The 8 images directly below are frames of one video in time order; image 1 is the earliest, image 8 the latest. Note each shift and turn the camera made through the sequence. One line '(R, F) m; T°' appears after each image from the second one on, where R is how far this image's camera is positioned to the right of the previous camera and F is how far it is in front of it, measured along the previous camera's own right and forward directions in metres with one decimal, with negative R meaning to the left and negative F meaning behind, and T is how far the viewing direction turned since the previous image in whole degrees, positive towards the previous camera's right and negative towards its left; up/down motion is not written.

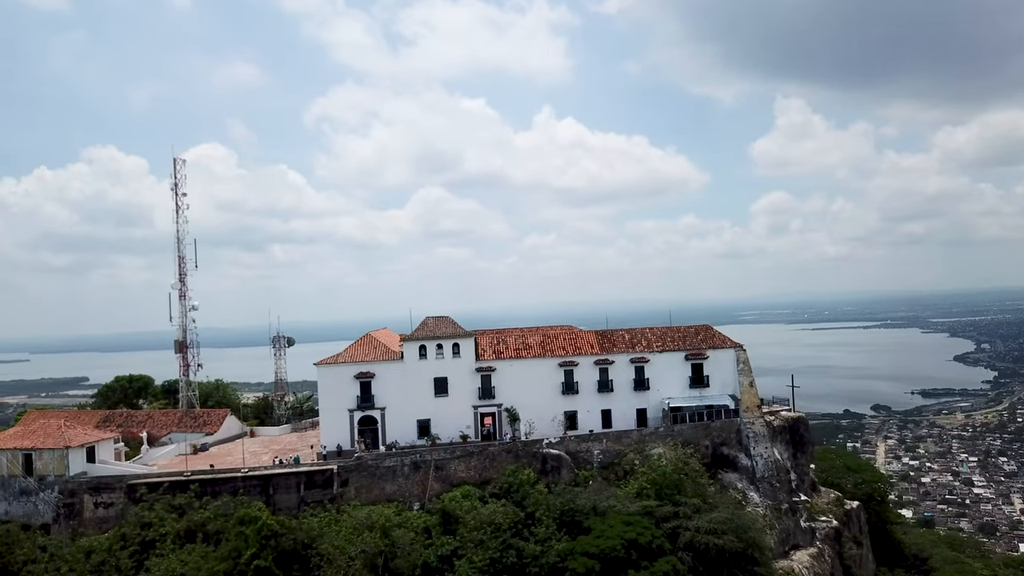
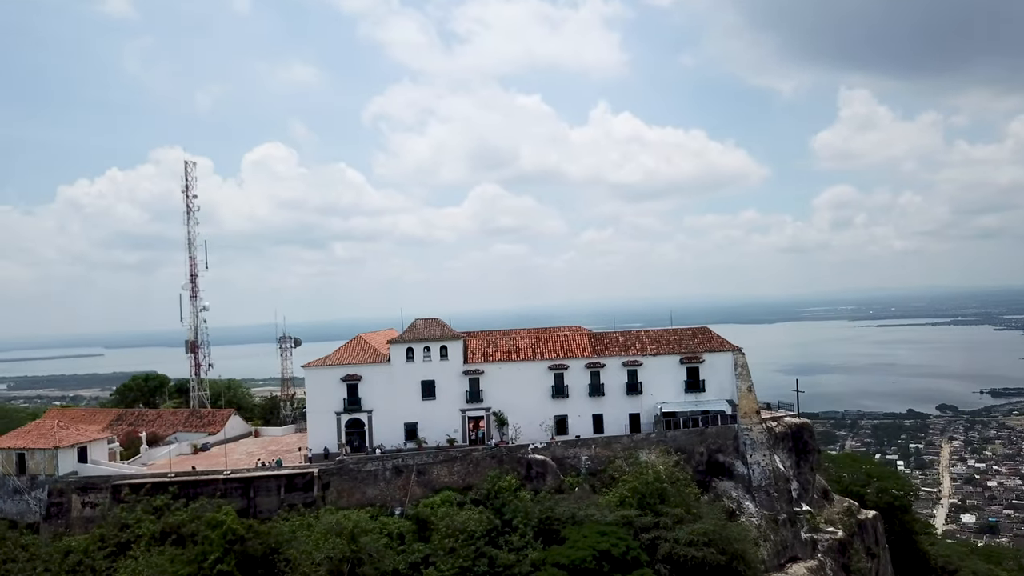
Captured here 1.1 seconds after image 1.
(+2.9, +0.8) m; -4°
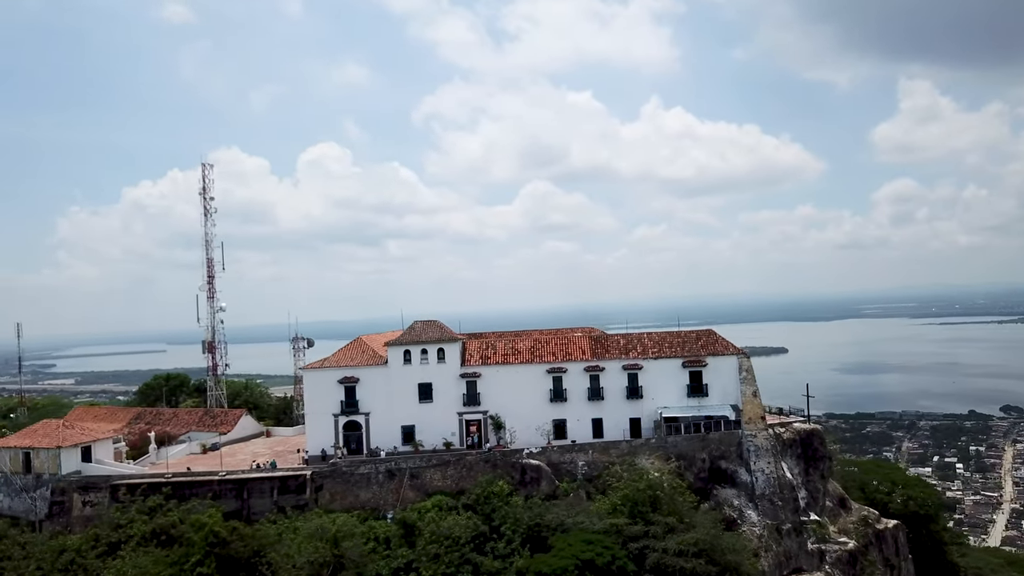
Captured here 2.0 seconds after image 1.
(+2.2, +0.6) m; -4°
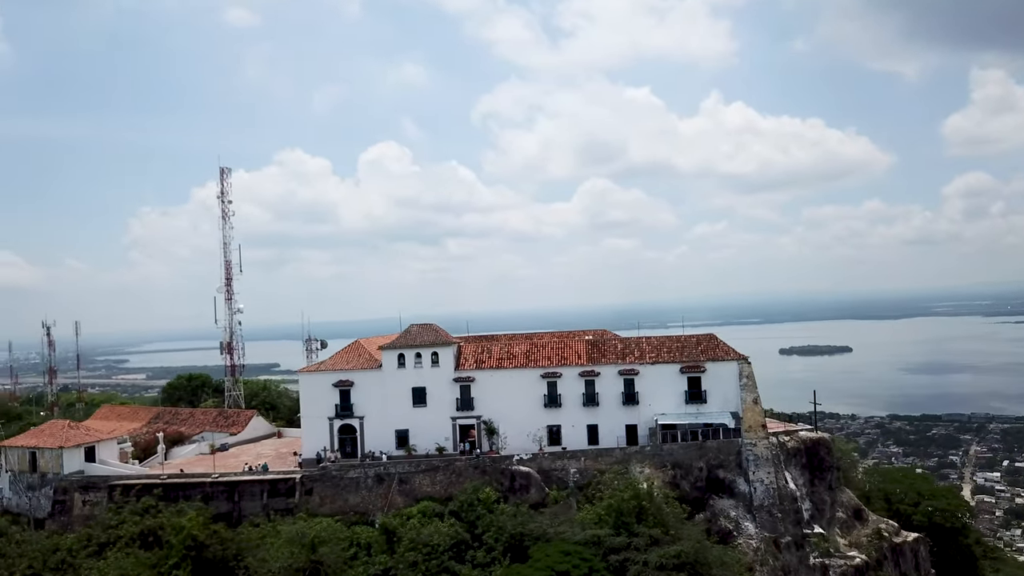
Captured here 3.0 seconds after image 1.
(+2.7, +0.6) m; -4°
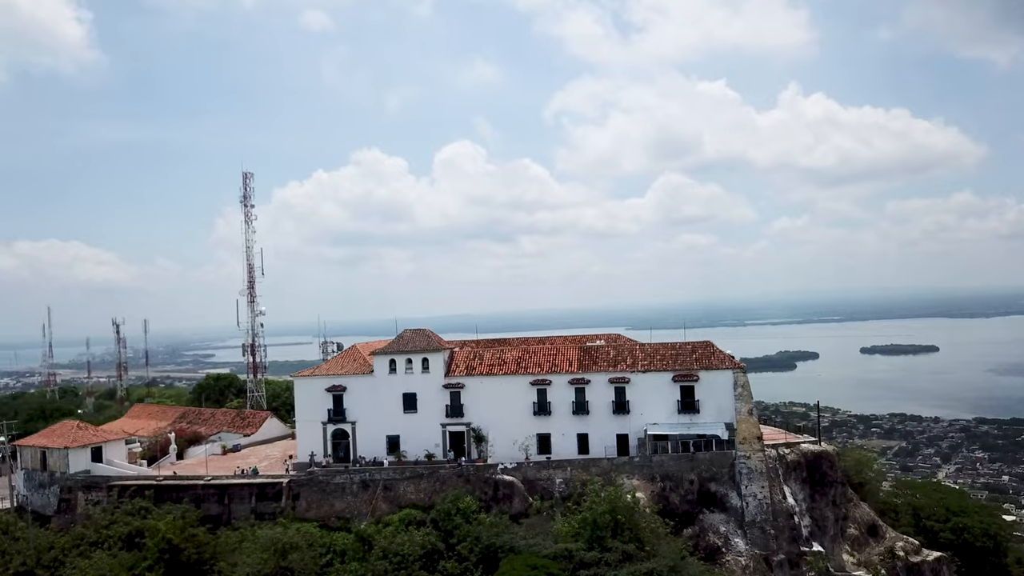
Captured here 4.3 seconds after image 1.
(+3.4, +0.7) m; -5°
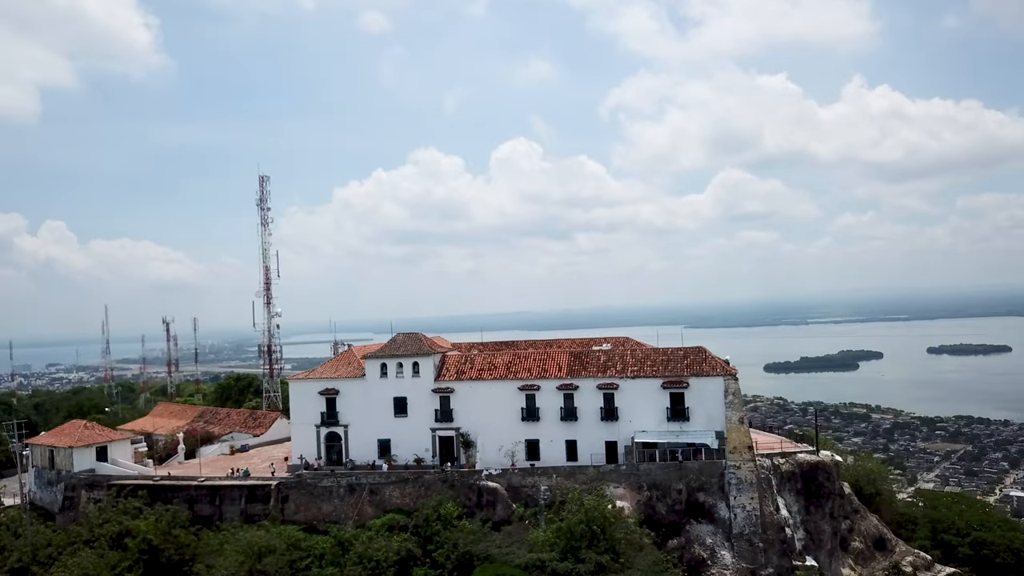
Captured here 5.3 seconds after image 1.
(+2.7, +0.5) m; -4°
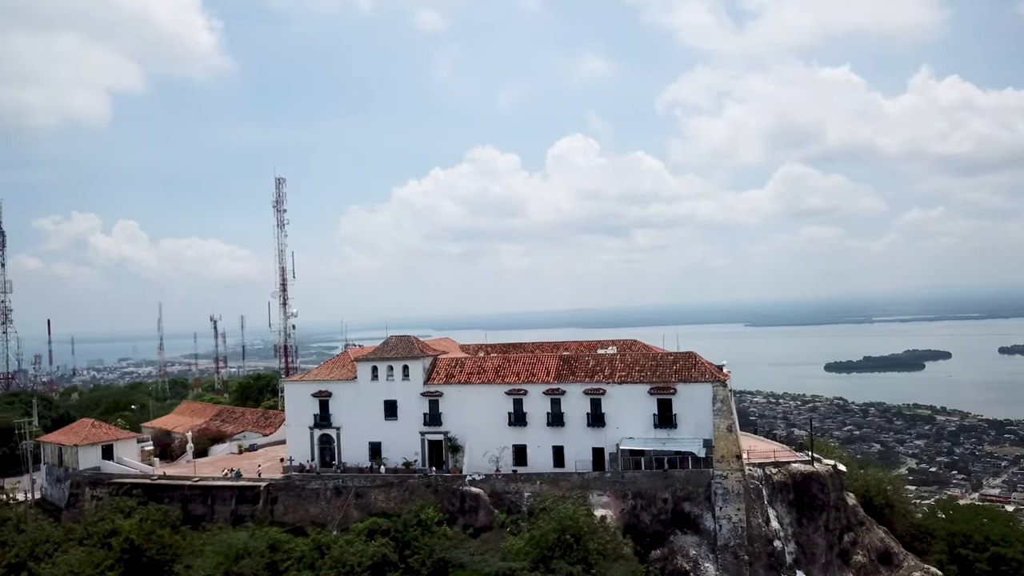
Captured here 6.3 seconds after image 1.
(+2.7, +0.5) m; -4°
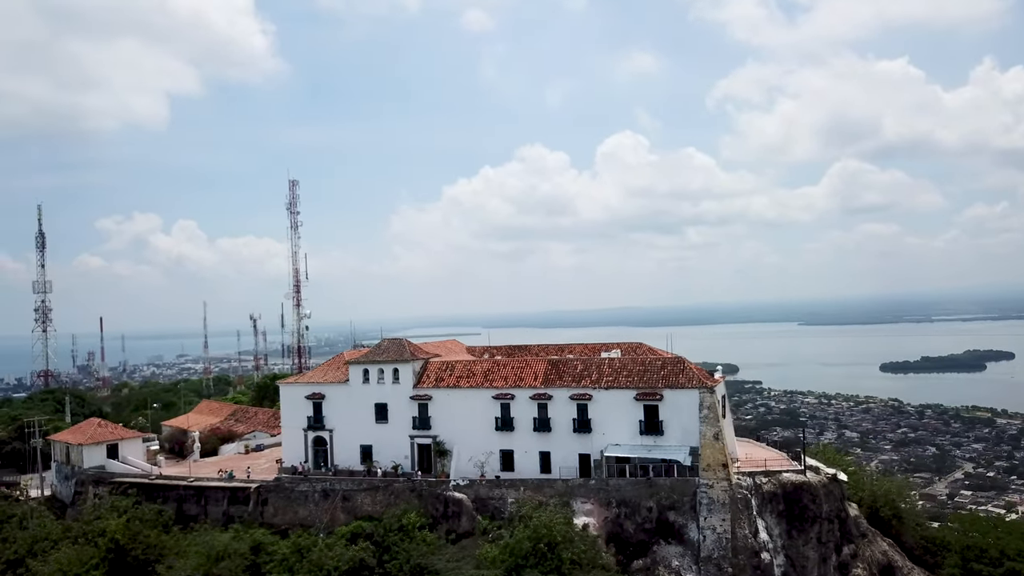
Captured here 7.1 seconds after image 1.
(+2.4, +0.4) m; -3°
